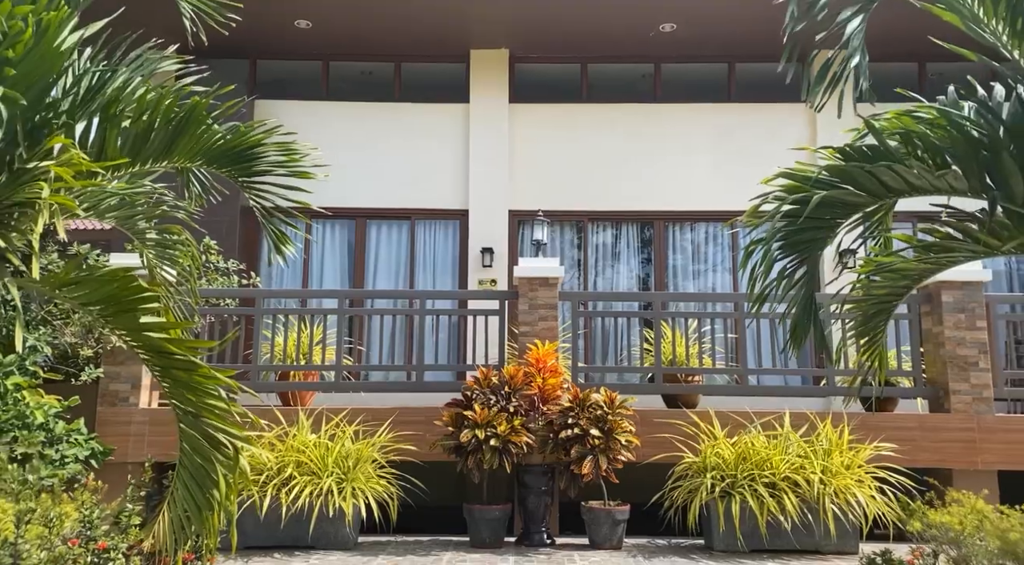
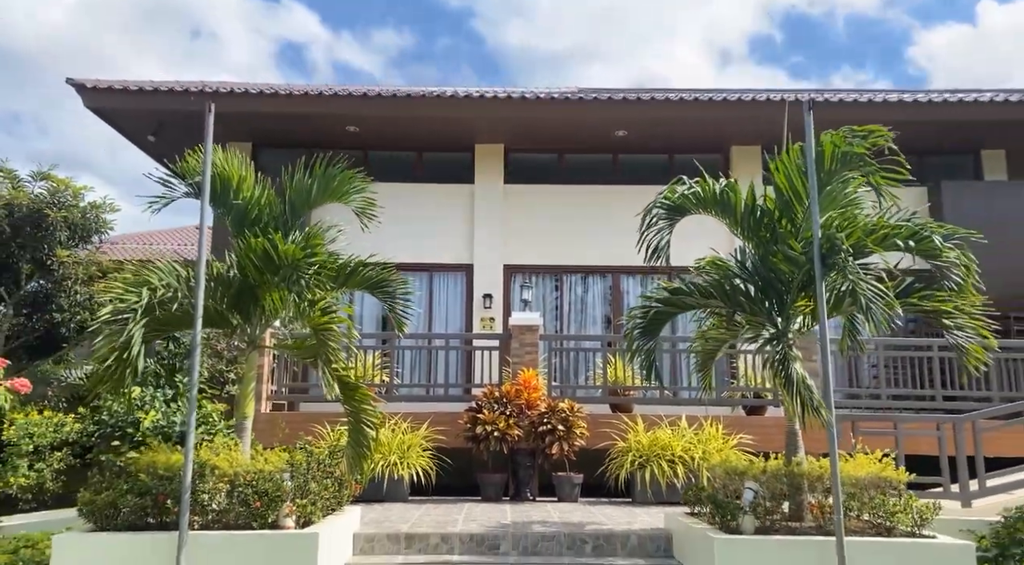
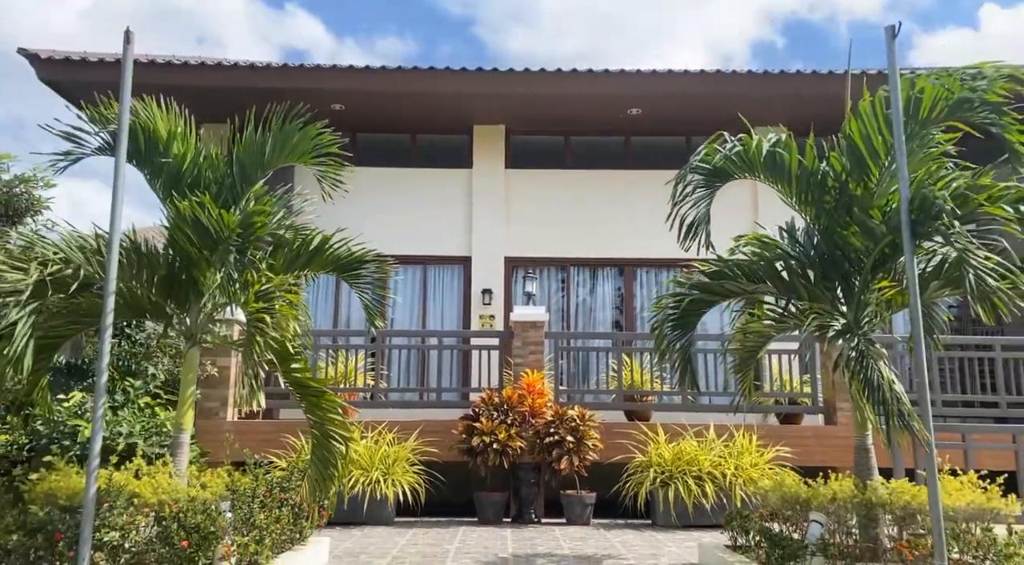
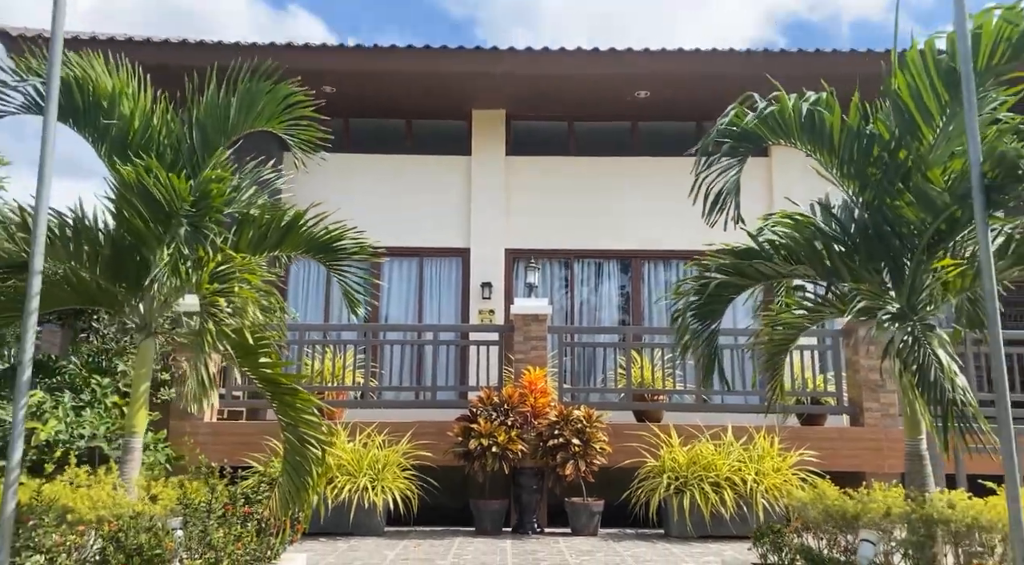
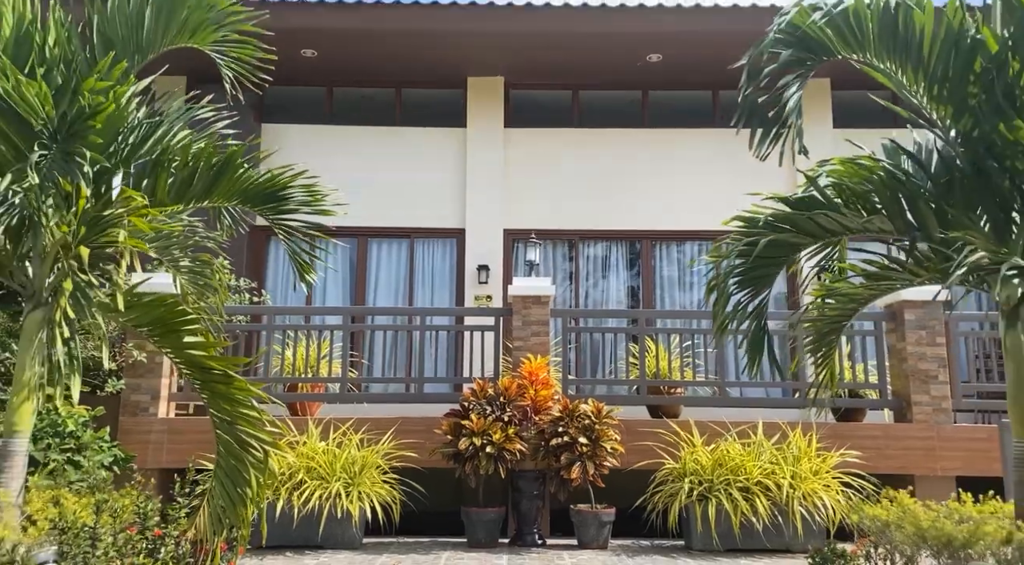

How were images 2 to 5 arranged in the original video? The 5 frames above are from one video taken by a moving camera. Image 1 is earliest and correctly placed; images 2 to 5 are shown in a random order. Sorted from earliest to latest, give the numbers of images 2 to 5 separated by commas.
5, 4, 3, 2
